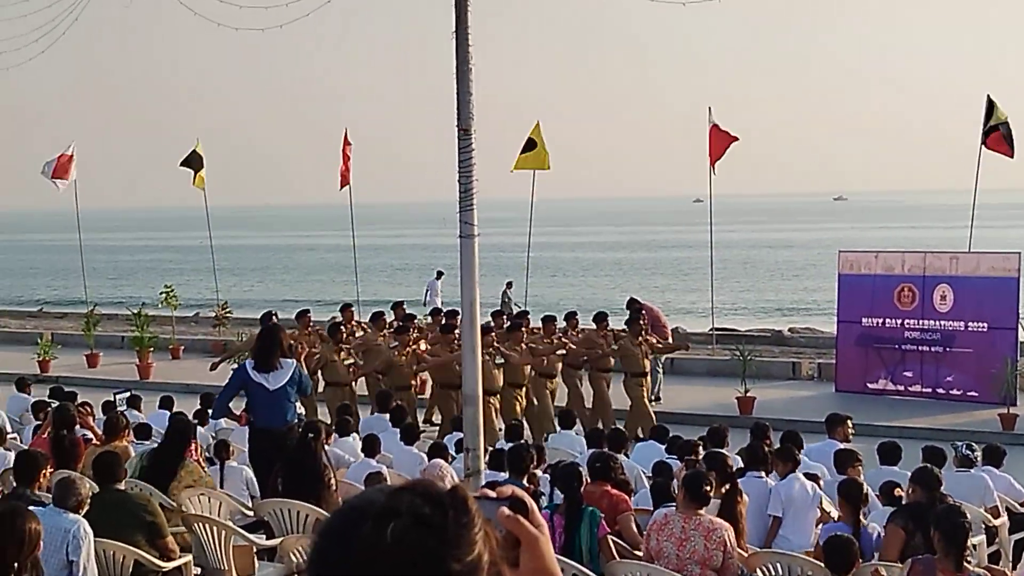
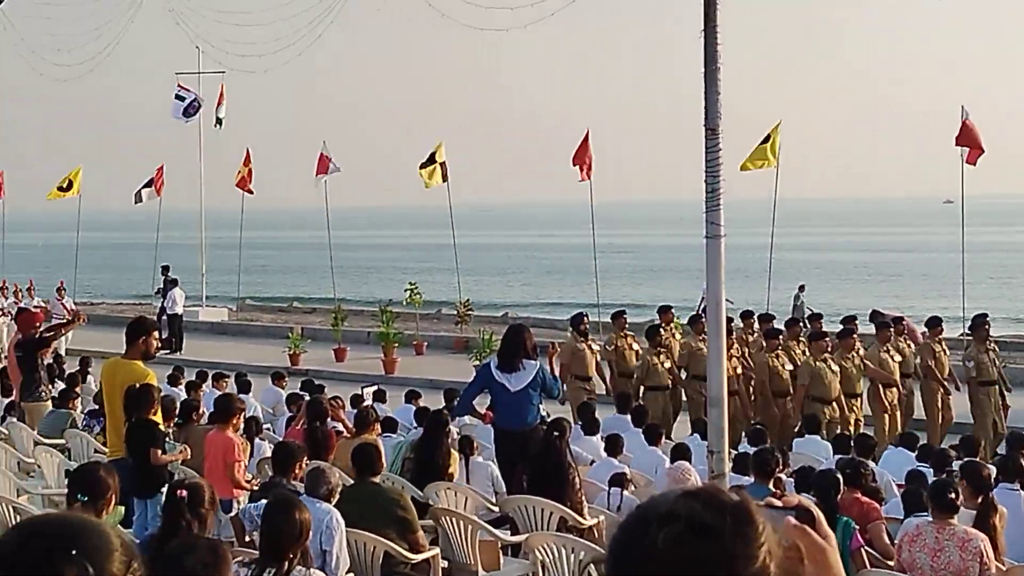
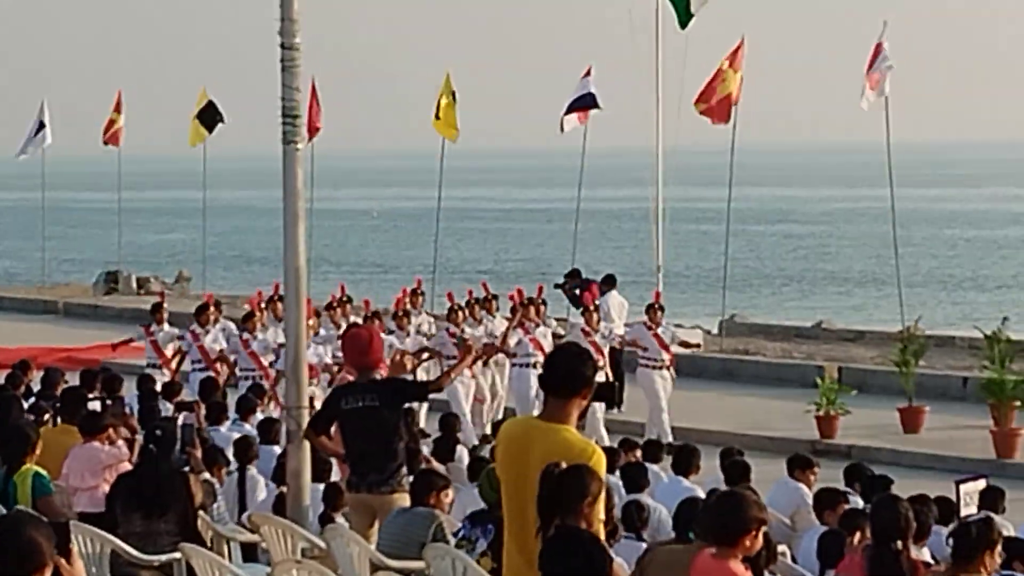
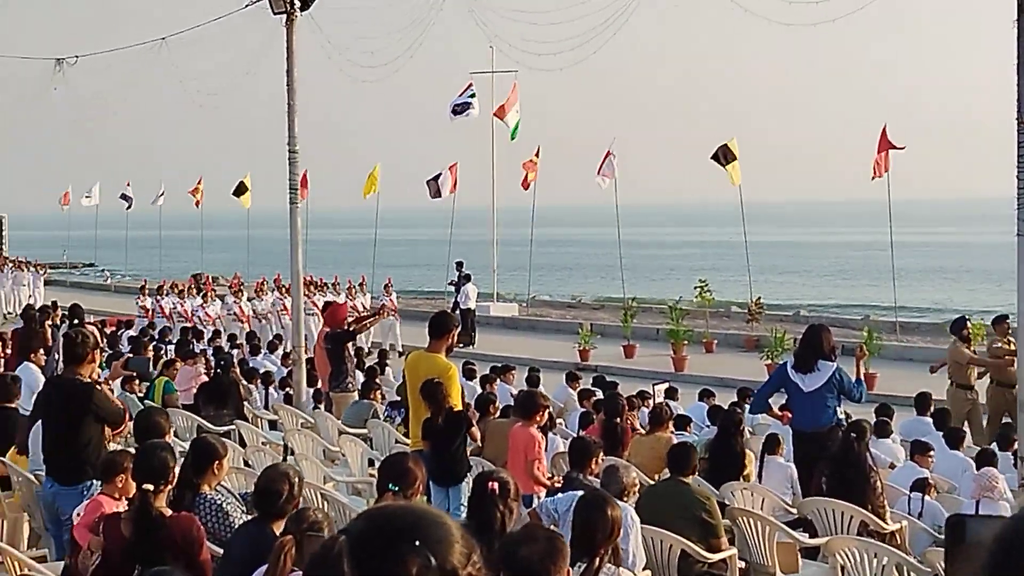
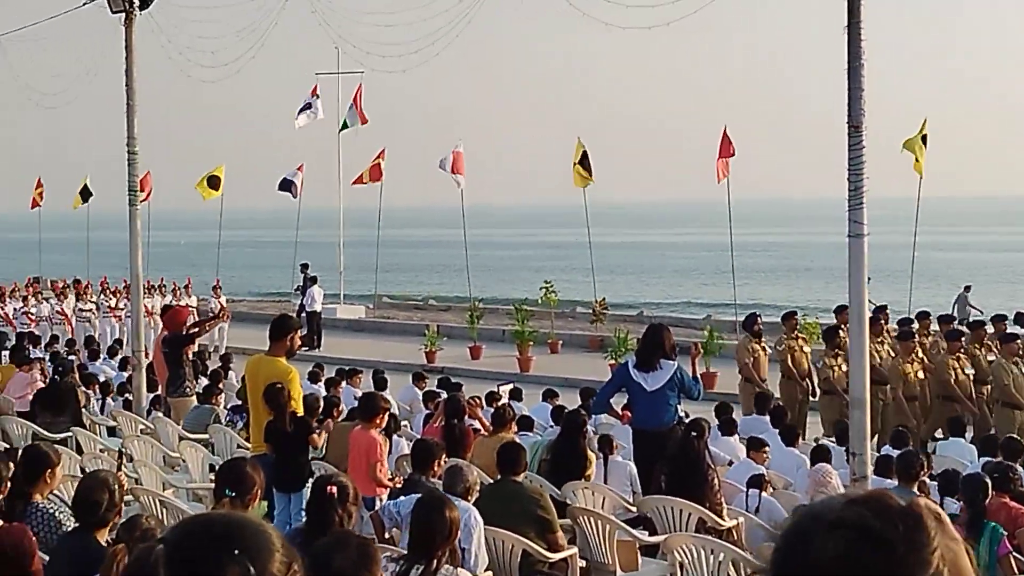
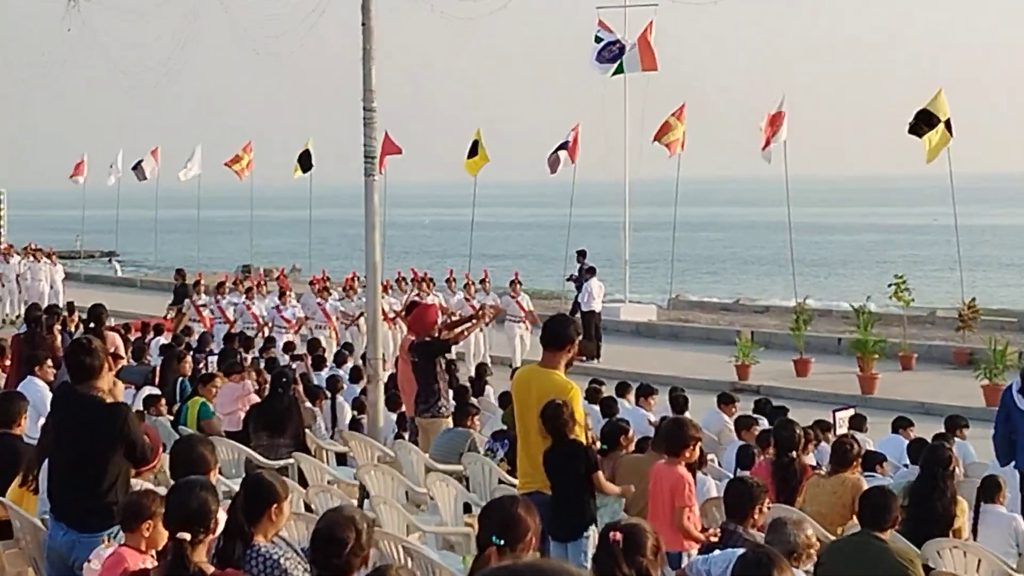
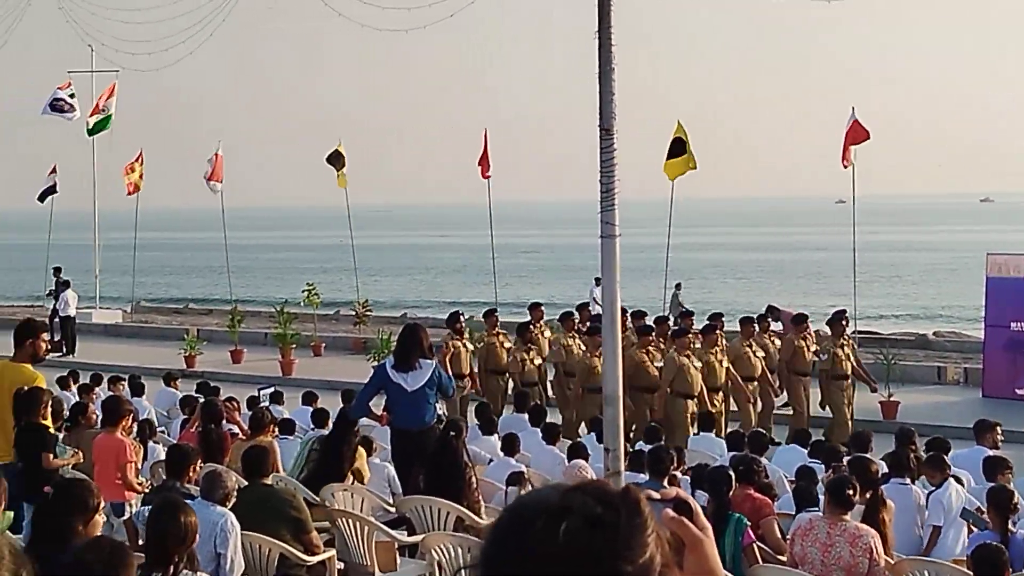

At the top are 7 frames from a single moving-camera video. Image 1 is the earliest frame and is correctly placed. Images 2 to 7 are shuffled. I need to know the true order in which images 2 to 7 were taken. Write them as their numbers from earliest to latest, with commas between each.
7, 2, 5, 4, 6, 3
